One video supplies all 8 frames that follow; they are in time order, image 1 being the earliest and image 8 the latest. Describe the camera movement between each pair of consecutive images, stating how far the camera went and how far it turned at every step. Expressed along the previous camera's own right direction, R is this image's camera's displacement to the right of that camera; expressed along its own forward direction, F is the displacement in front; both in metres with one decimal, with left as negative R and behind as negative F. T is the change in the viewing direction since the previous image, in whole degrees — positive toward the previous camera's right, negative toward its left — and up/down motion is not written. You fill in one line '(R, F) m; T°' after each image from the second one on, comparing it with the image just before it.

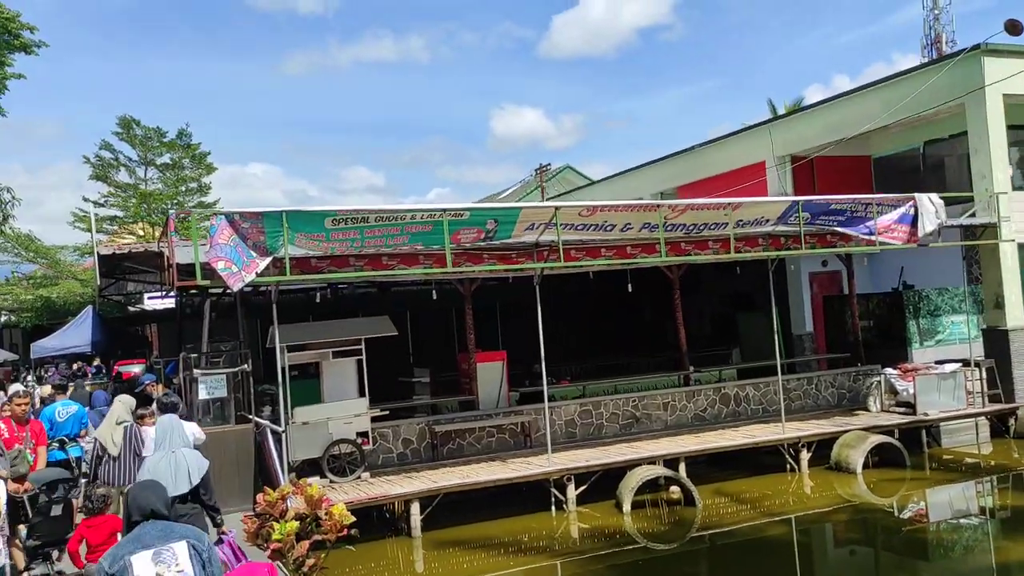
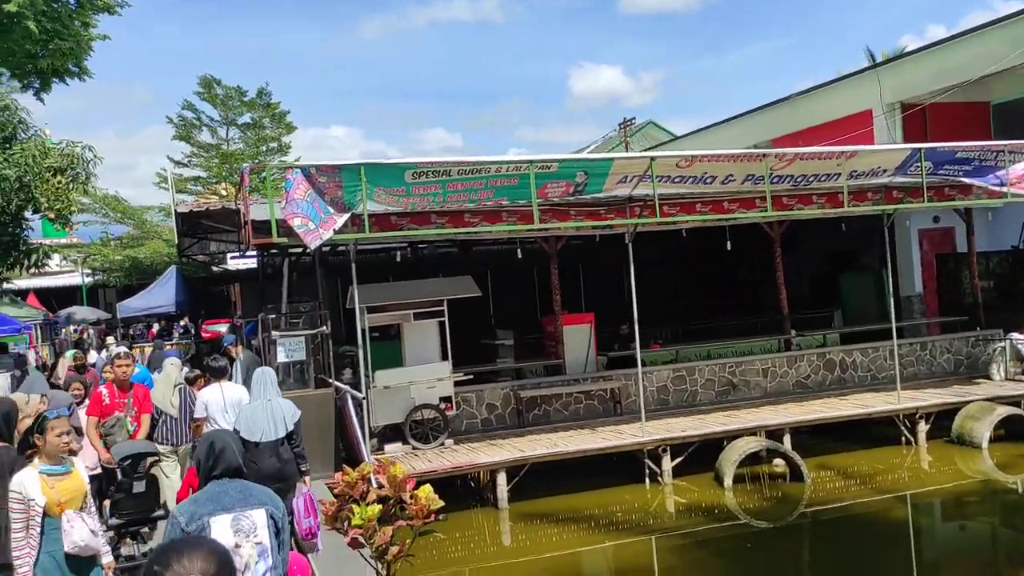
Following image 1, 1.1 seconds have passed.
(-0.1, +0.6) m; -5°
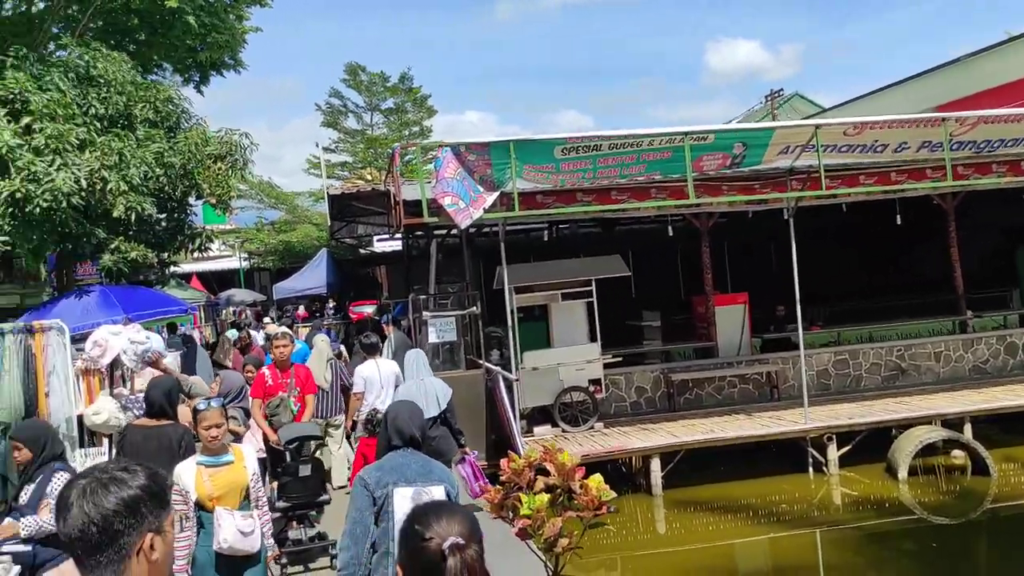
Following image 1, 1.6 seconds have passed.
(-0.2, +0.2) m; -9°
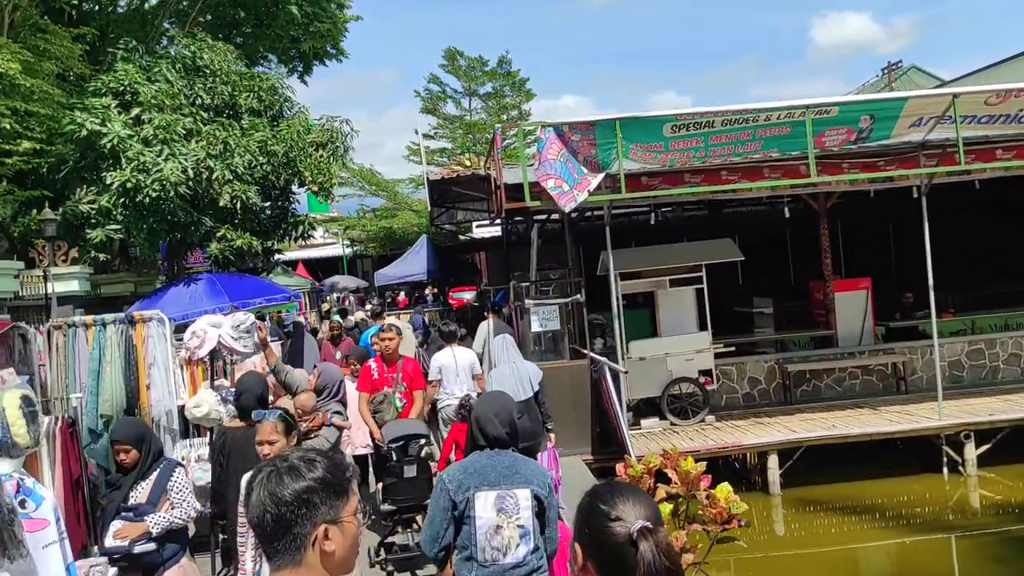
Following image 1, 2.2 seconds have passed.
(-0.1, +0.3) m; -6°
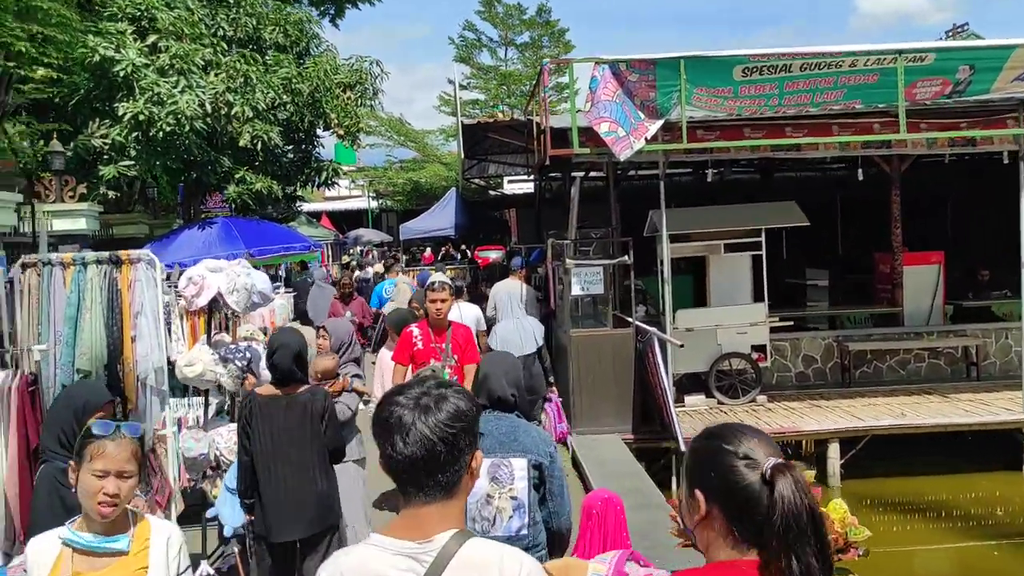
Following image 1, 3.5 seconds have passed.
(-0.1, +0.8) m; -1°
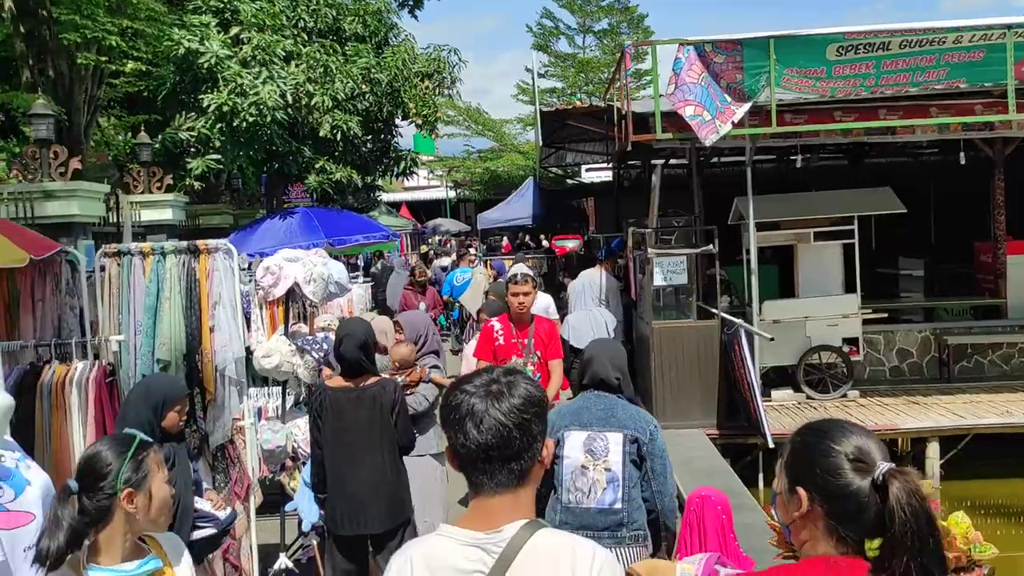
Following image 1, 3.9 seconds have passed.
(0.0, +0.1) m; -5°
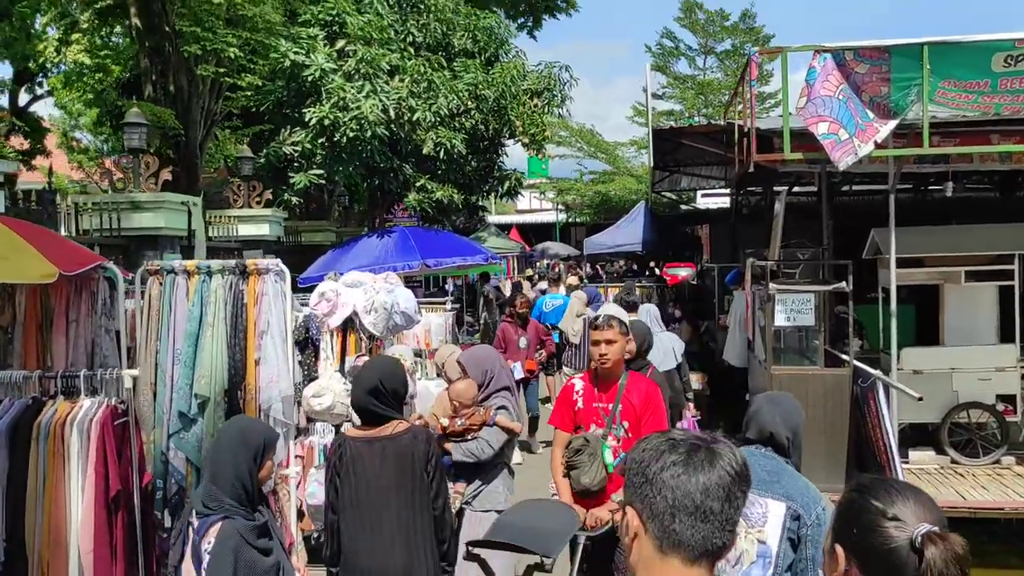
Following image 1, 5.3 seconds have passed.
(+0.1, +0.7) m; -7°
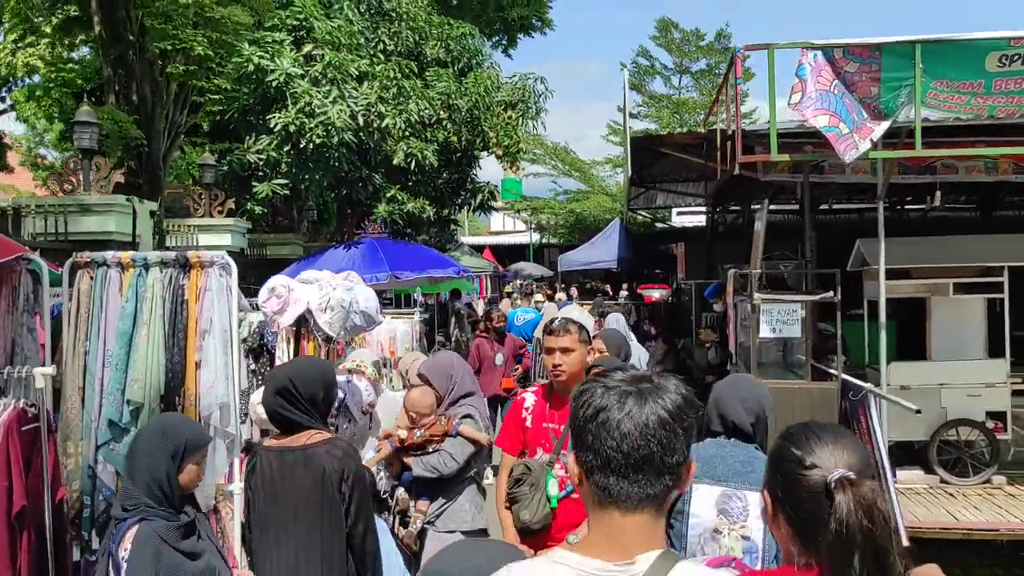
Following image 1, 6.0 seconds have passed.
(0.0, +0.3) m; +2°
